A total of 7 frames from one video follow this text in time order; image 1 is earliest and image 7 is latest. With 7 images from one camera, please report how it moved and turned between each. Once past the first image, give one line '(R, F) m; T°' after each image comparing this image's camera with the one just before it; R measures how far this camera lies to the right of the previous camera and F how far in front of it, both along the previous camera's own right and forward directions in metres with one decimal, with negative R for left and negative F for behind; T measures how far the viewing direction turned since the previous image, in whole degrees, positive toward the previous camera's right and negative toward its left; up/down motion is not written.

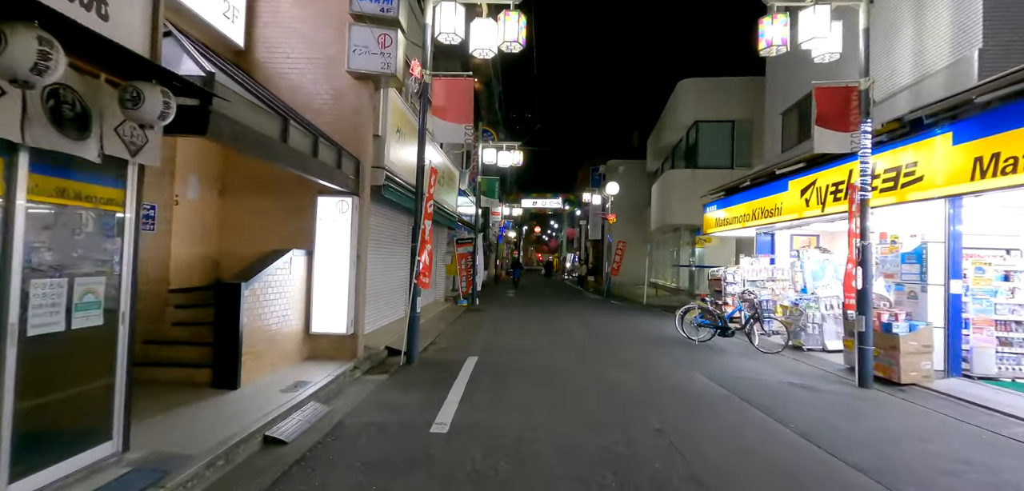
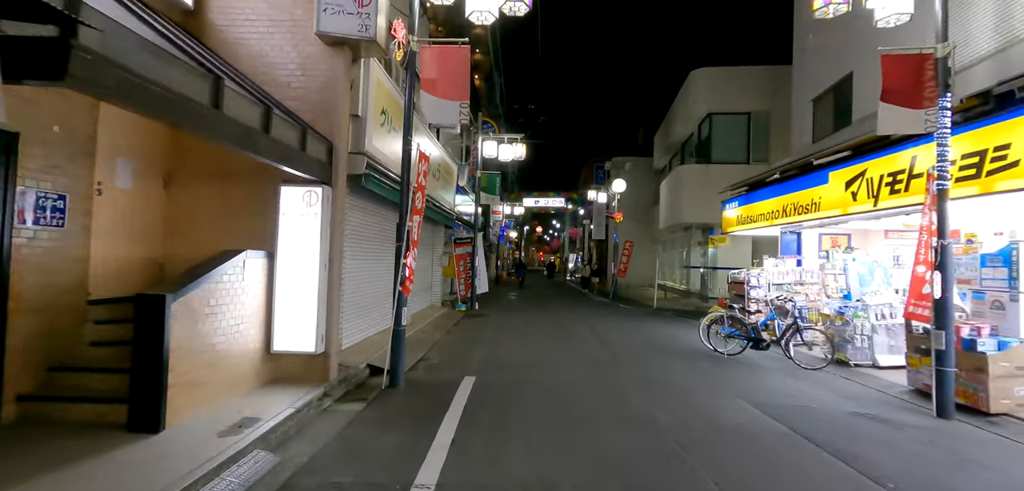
(0.0, +1.3) m; 0°
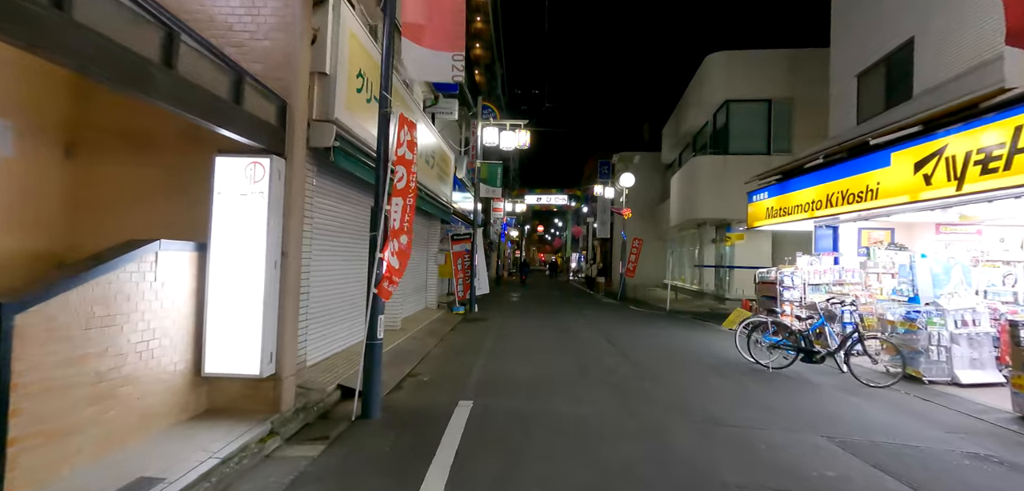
(-0.1, +1.5) m; 0°
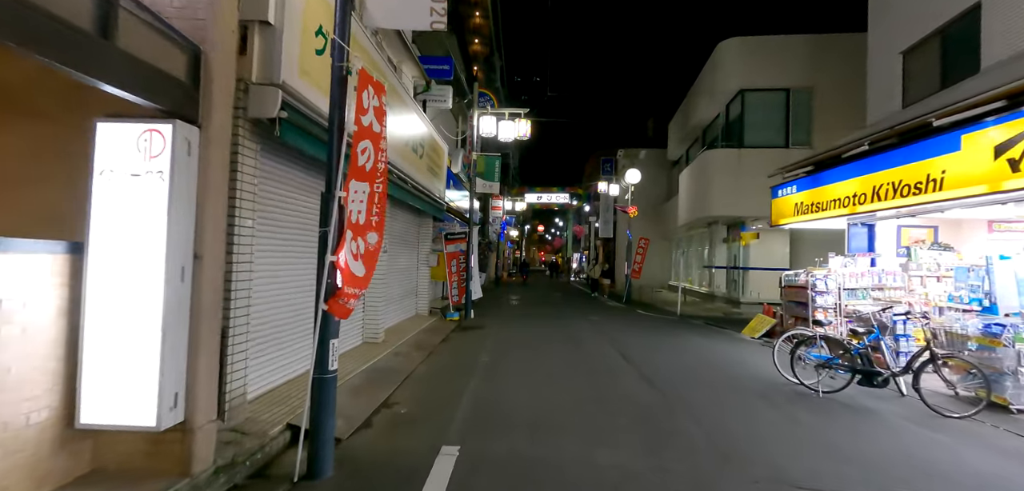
(0.0, +1.3) m; 0°
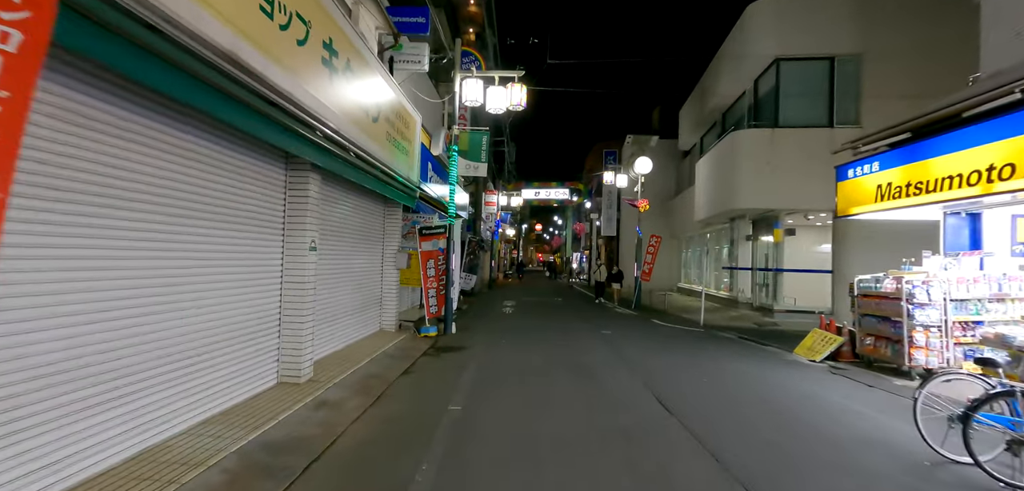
(+0.2, +2.8) m; 0°
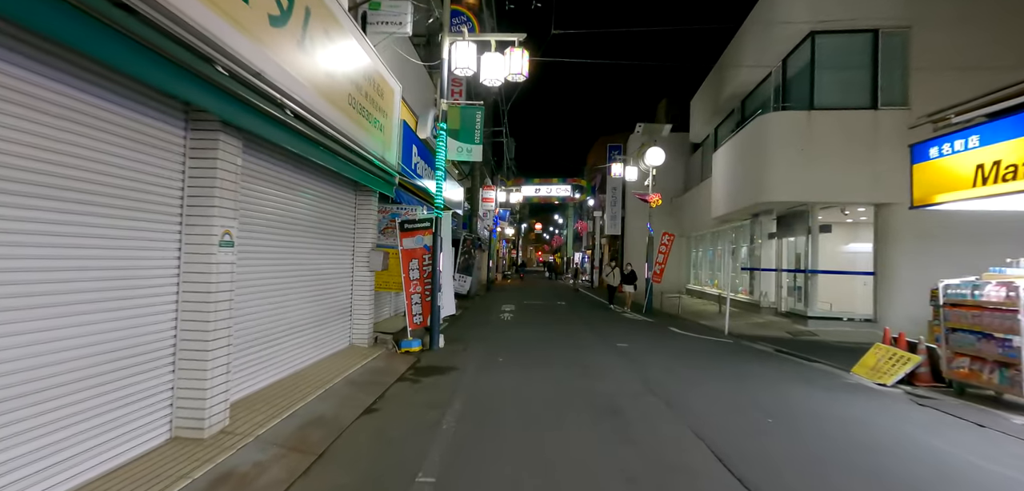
(0.0, +1.9) m; 0°
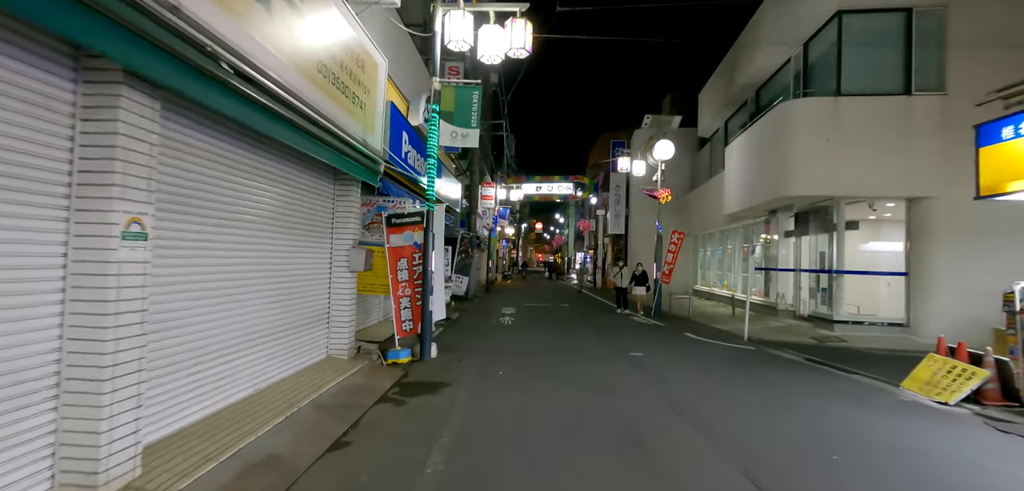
(0.0, +1.1) m; 0°
